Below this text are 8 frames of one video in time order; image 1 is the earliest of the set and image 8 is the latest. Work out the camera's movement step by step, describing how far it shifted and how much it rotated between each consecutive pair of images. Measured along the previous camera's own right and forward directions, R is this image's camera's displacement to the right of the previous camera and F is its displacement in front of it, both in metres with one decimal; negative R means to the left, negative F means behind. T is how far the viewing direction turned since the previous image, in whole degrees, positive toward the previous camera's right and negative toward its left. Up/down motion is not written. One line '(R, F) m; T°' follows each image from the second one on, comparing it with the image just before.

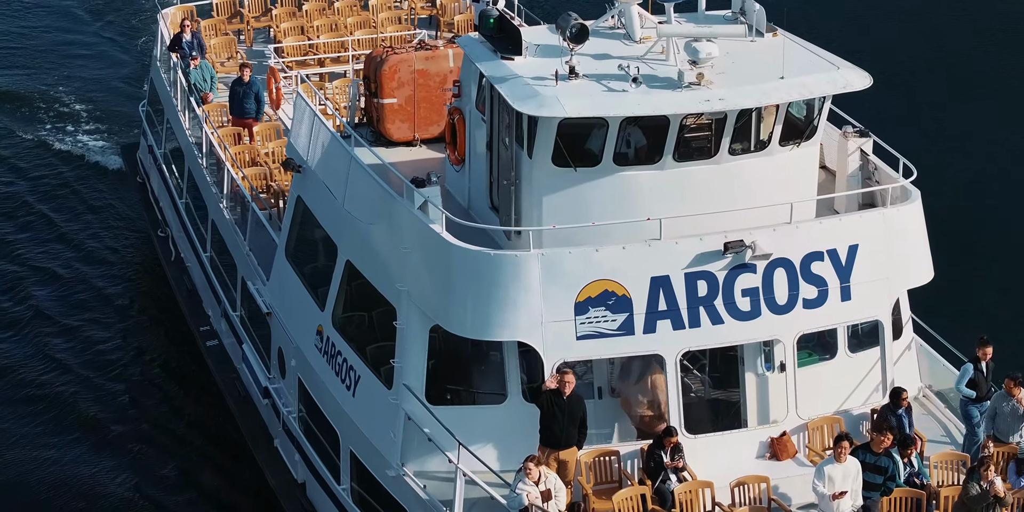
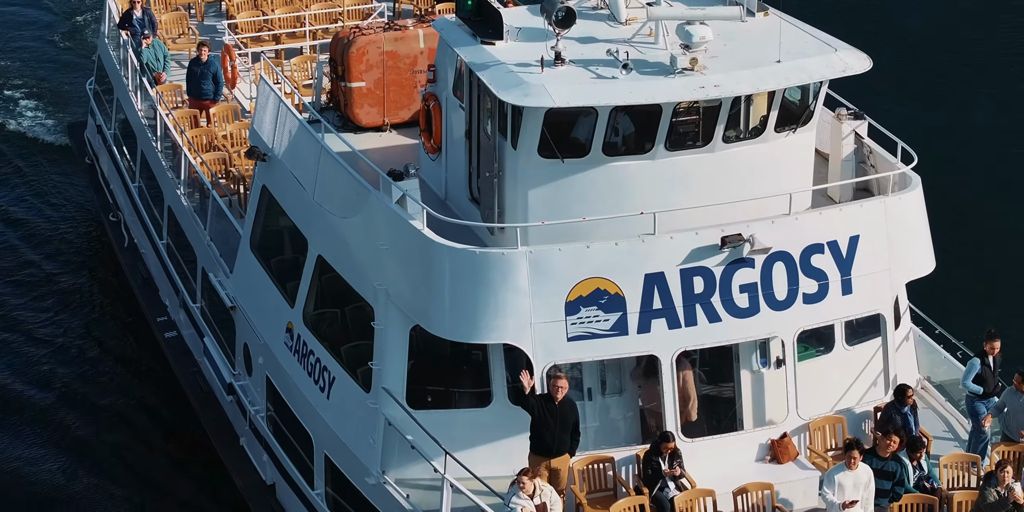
(-0.1, +0.6) m; +1°
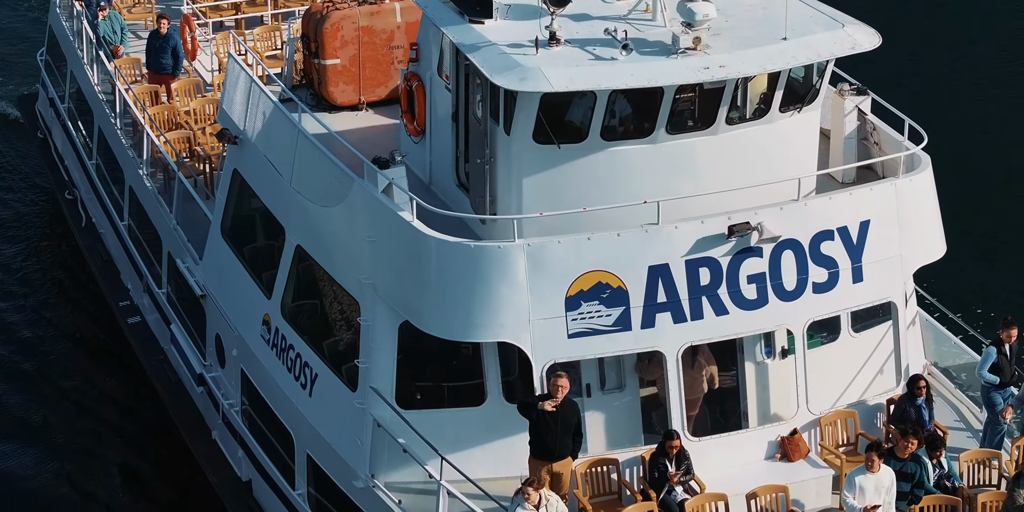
(-0.3, +0.6) m; +2°
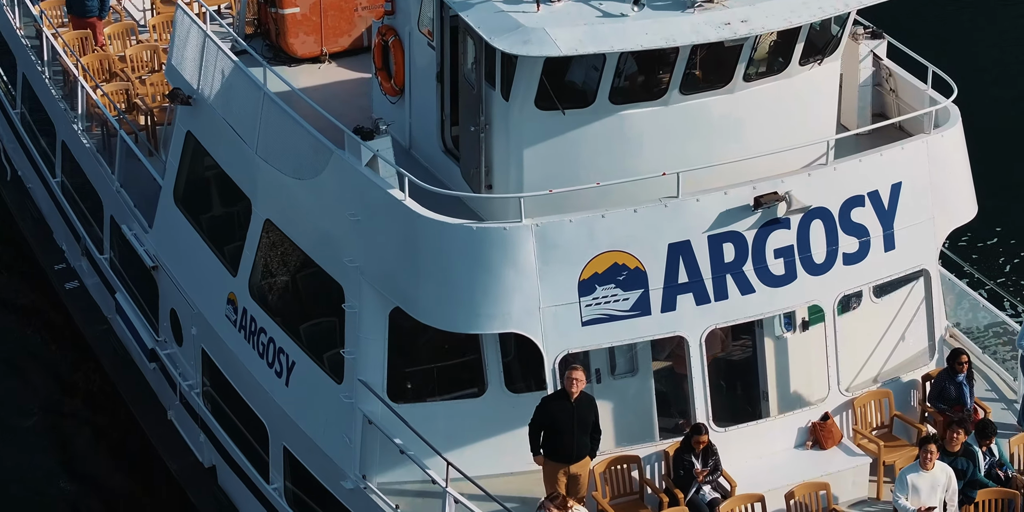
(-0.5, +1.0) m; +3°
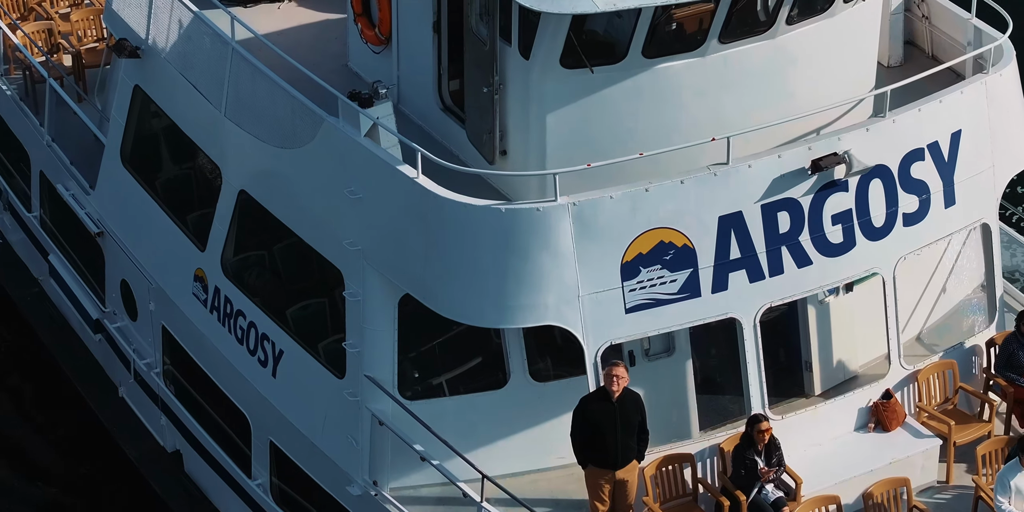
(-0.7, +1.2) m; +4°
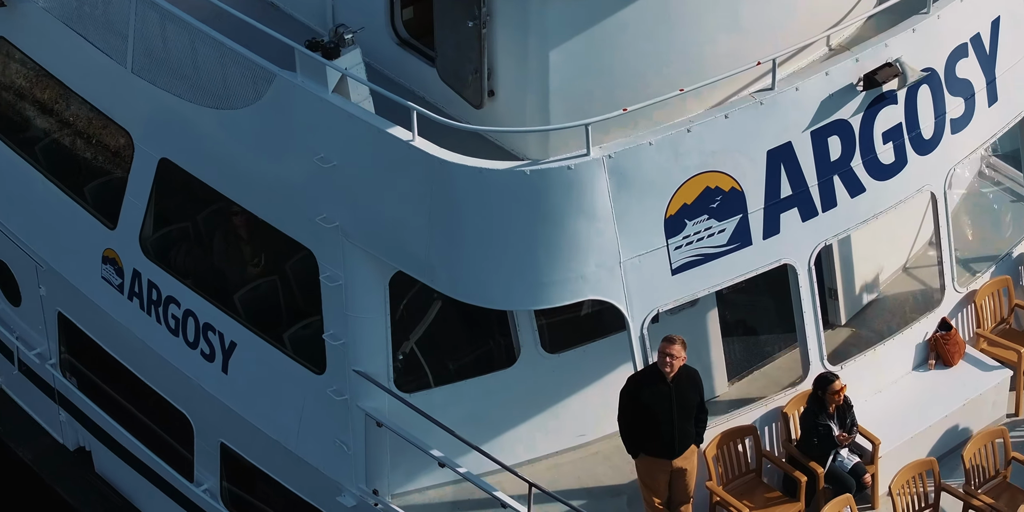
(-1.0, +1.4) m; +7°
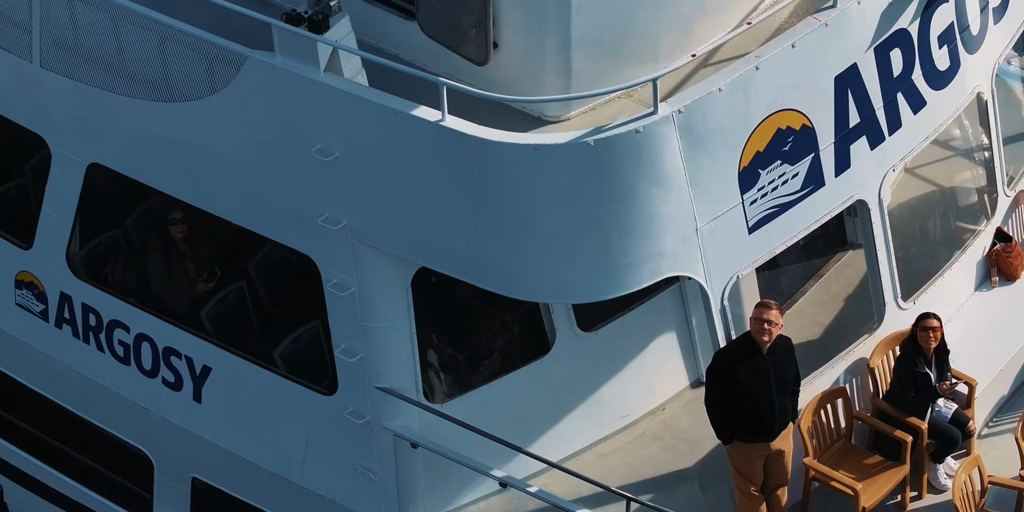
(-1.1, +1.2) m; +9°
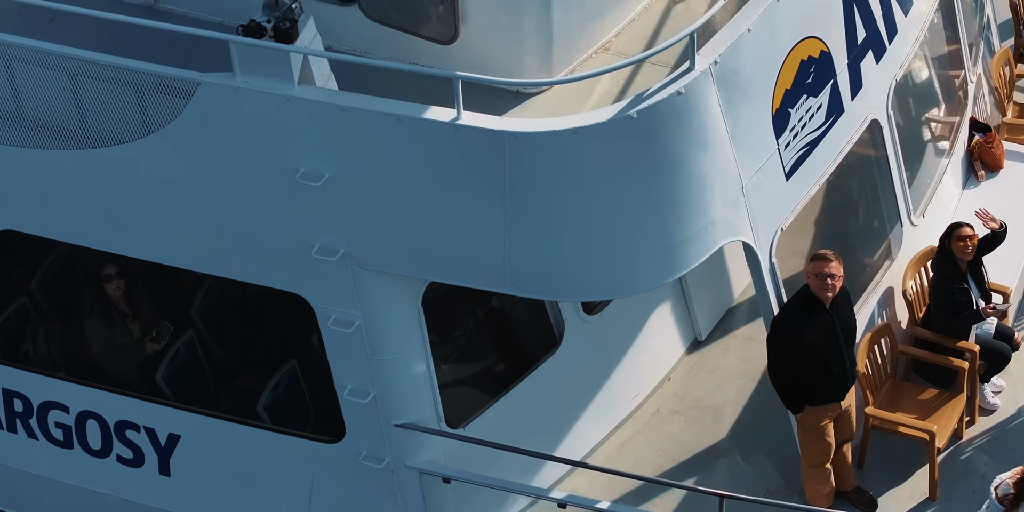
(-1.1, +0.8) m; +10°
